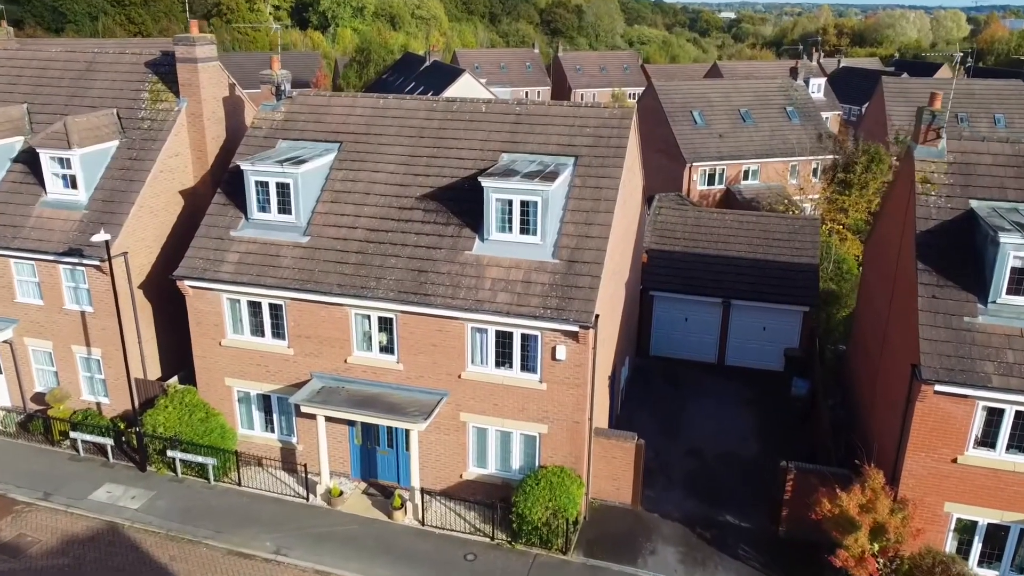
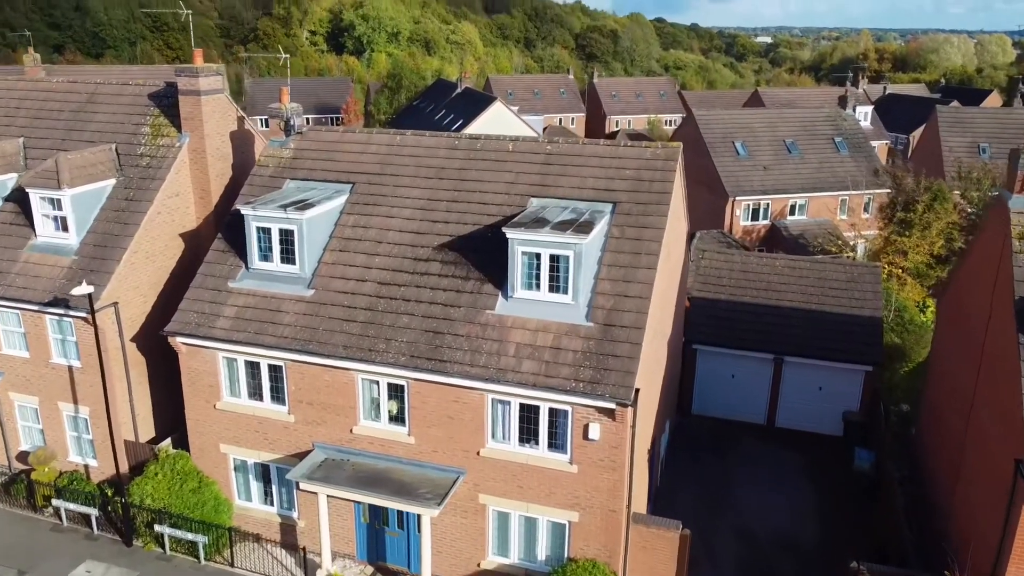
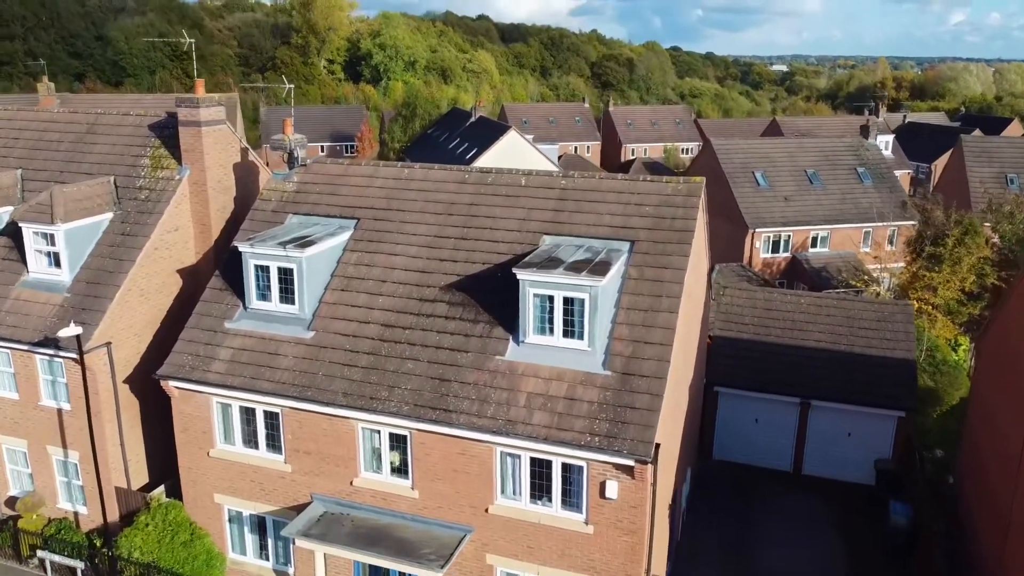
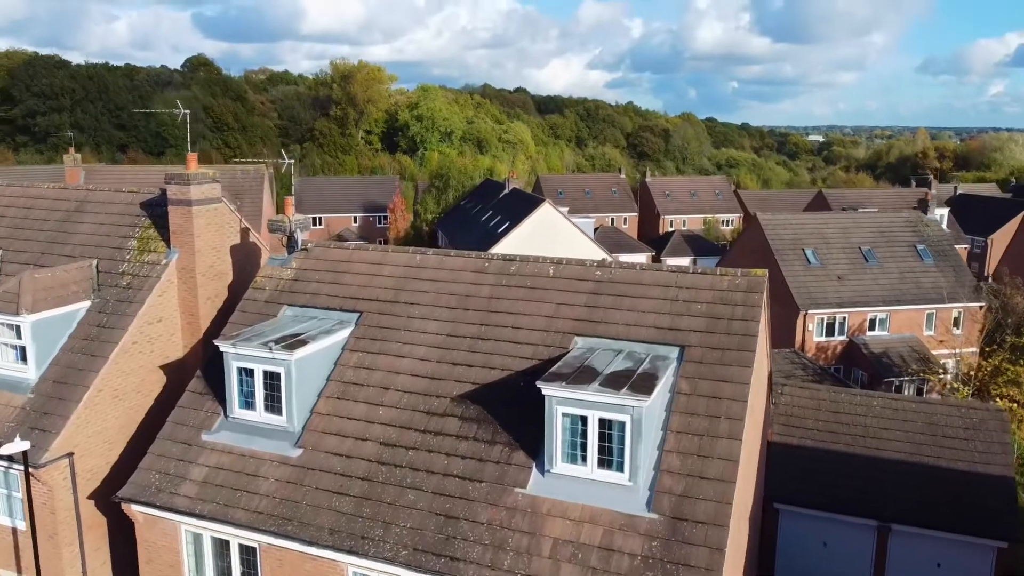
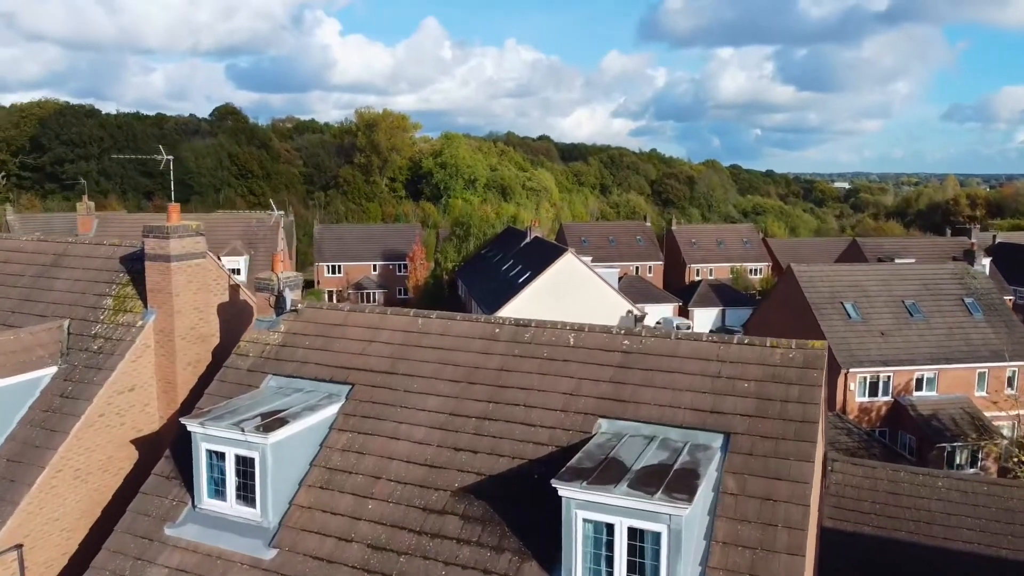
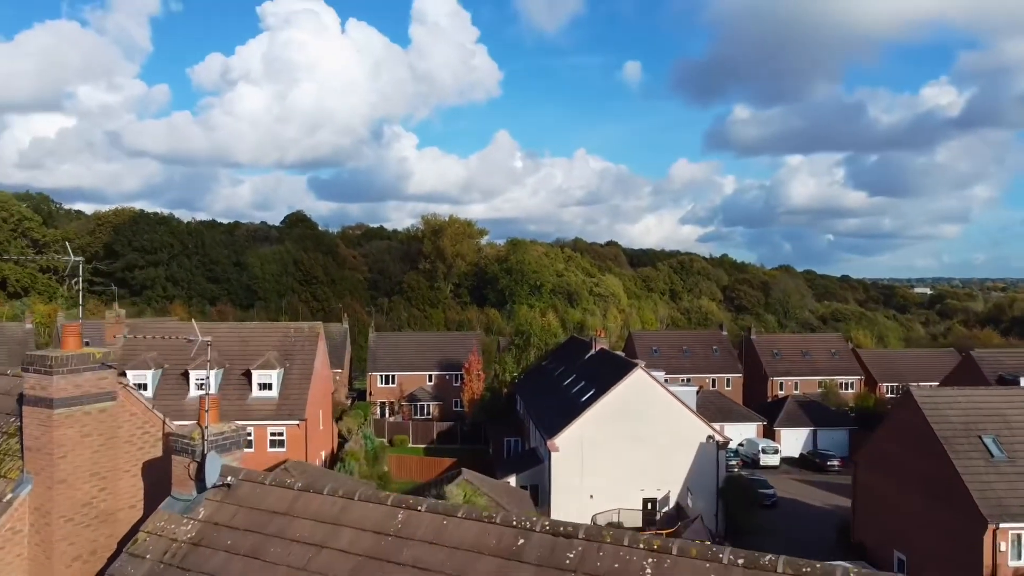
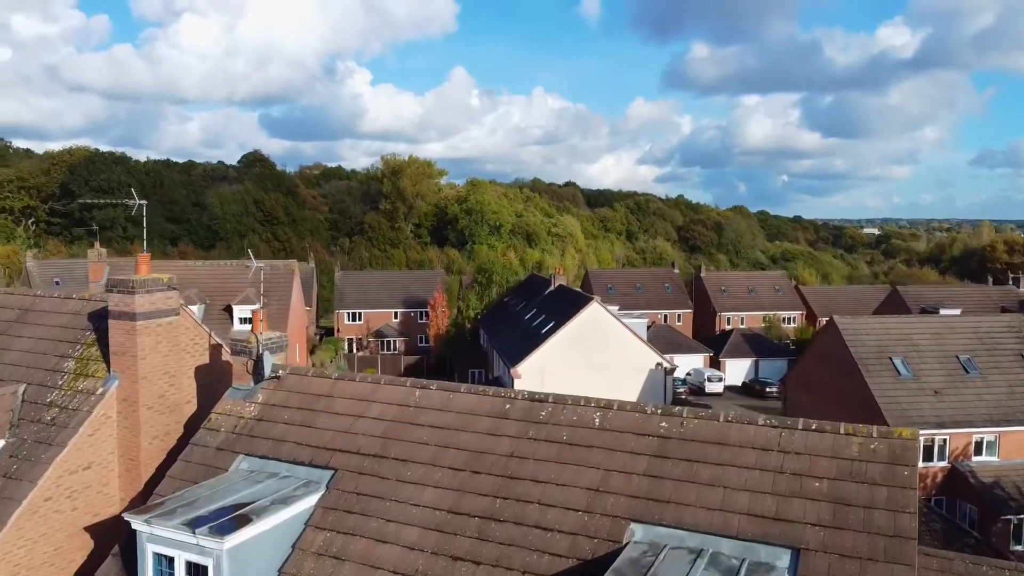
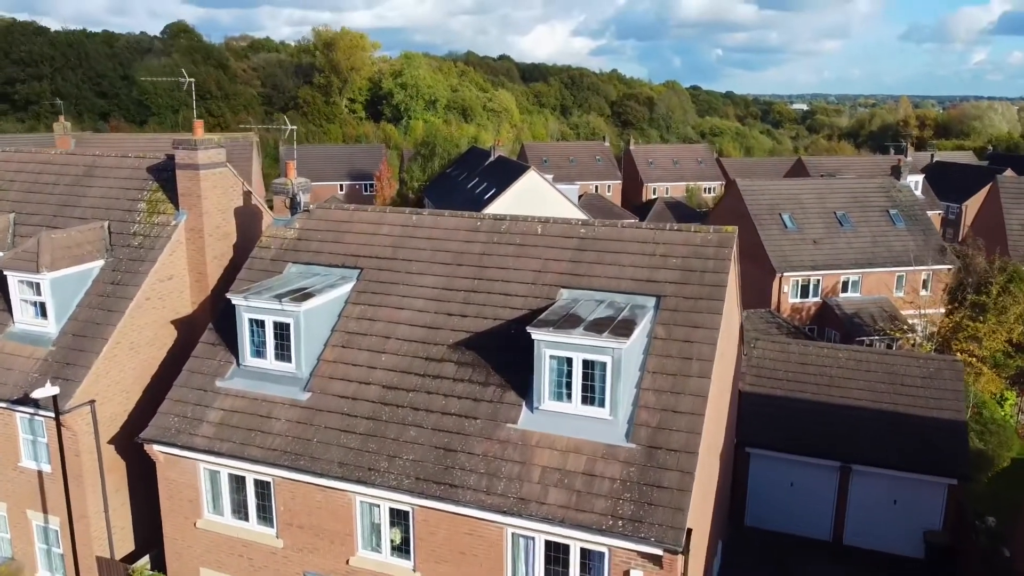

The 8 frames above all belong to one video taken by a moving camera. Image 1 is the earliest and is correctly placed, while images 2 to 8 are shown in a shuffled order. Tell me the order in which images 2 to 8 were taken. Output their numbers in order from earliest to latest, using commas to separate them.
2, 3, 8, 4, 5, 7, 6
